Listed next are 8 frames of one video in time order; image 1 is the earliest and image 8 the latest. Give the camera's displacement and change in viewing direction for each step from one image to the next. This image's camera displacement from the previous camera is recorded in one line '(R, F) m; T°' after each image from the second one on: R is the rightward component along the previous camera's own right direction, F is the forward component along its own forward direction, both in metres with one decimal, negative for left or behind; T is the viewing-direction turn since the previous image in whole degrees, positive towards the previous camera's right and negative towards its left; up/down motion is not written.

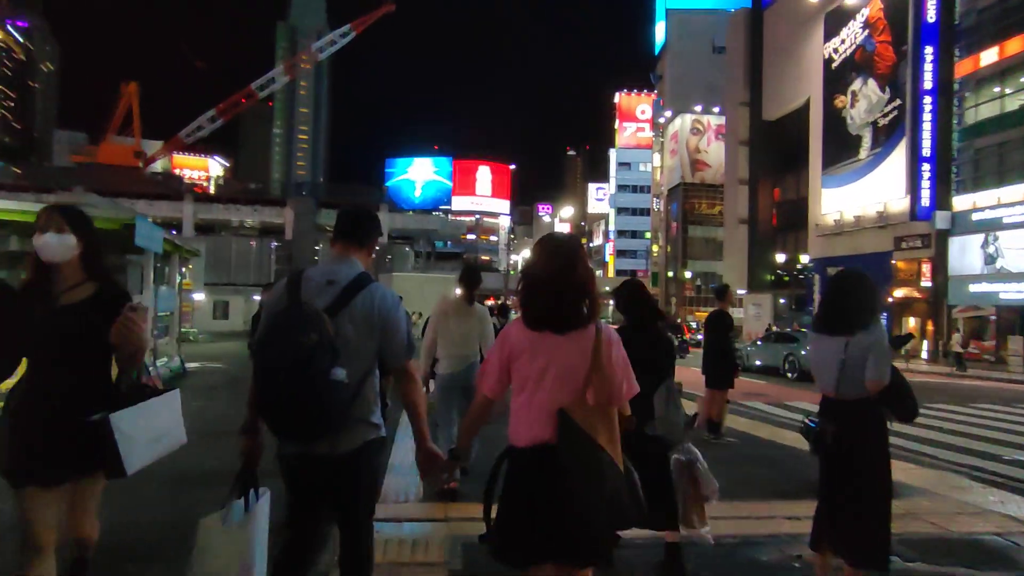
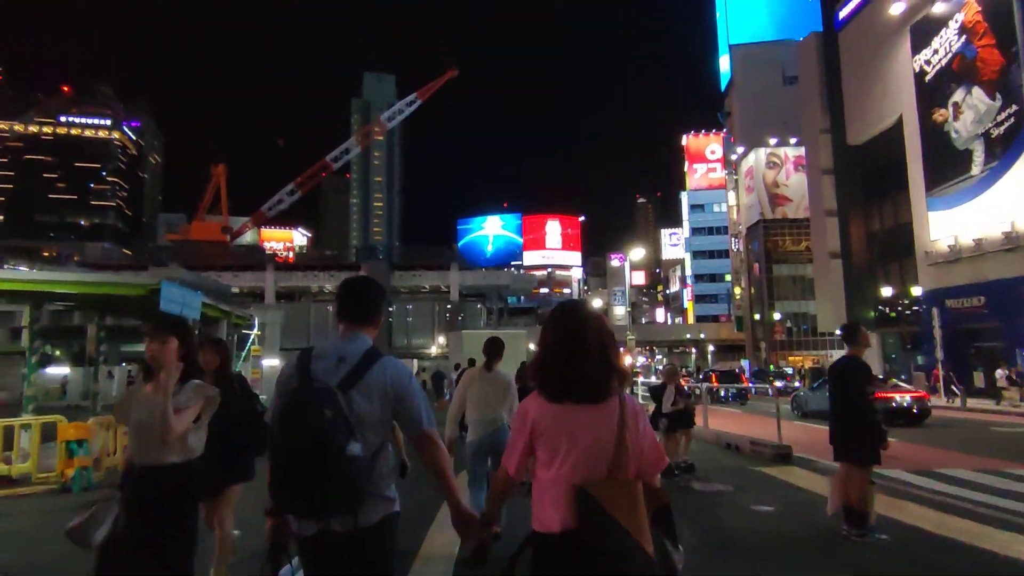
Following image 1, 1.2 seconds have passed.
(+0.3, +1.6) m; -7°
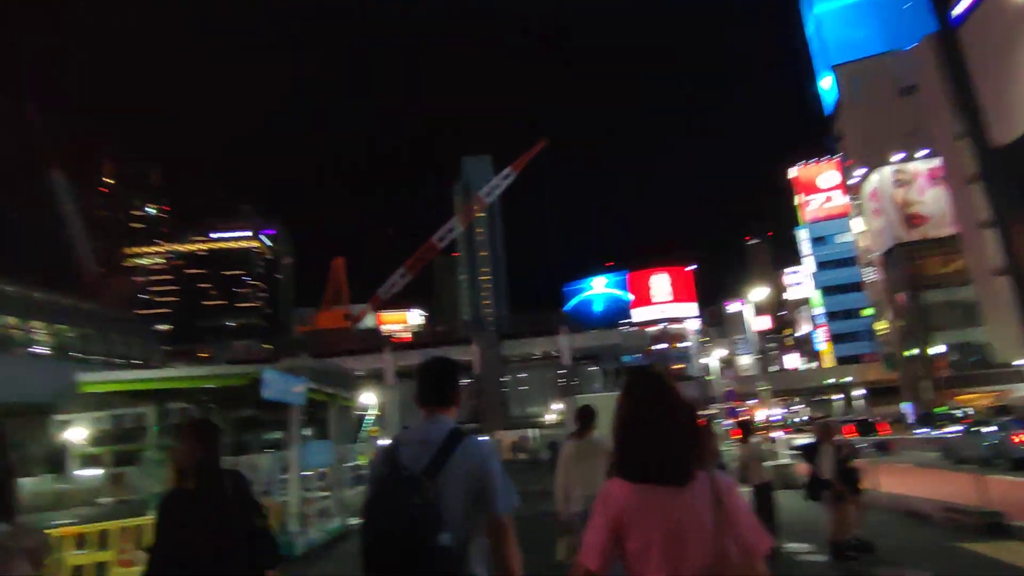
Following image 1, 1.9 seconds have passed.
(+0.1, +0.9) m; -11°
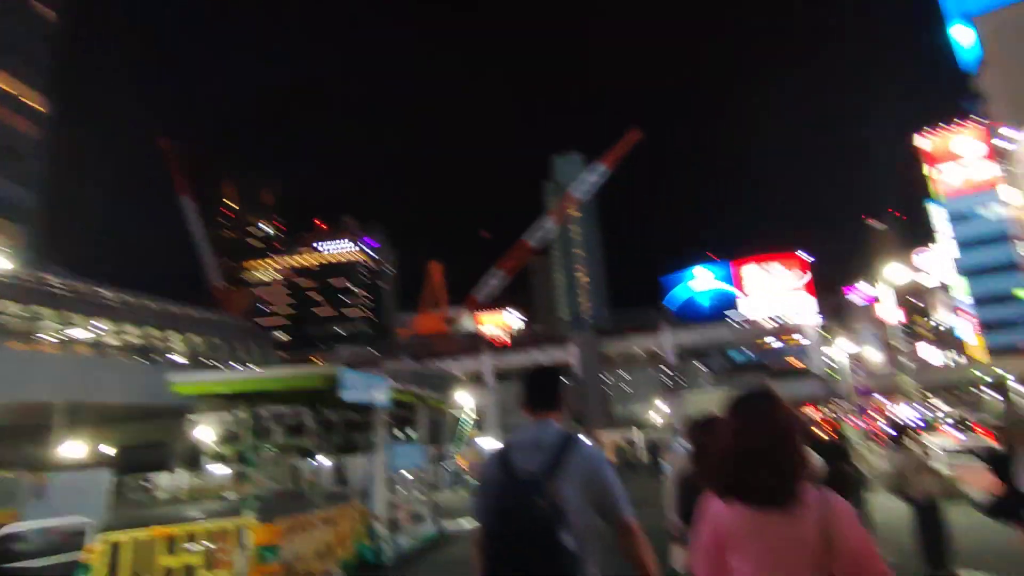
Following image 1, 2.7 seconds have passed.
(0.0, +0.8) m; -10°
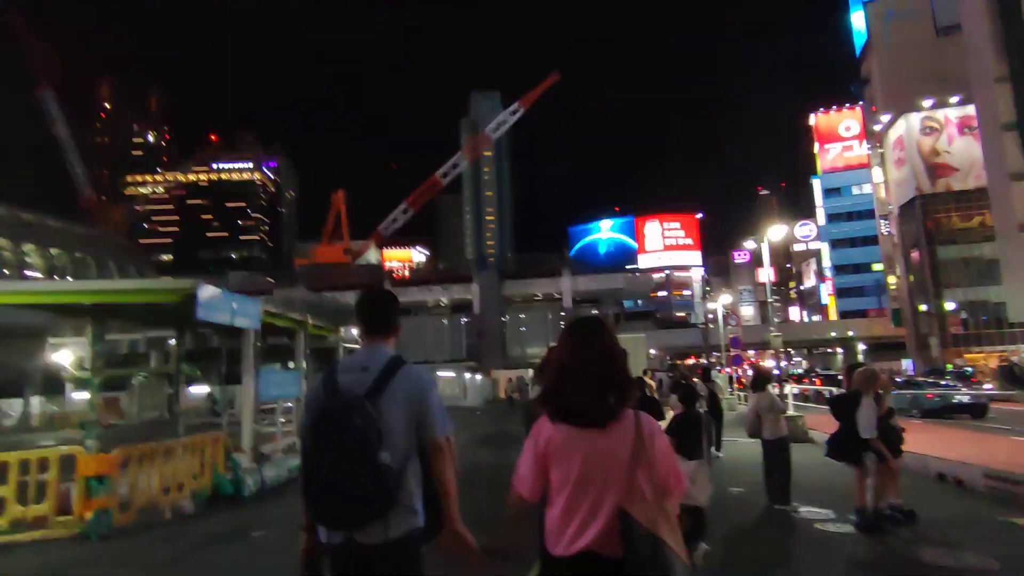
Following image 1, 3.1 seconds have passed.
(+0.2, +0.3) m; +9°
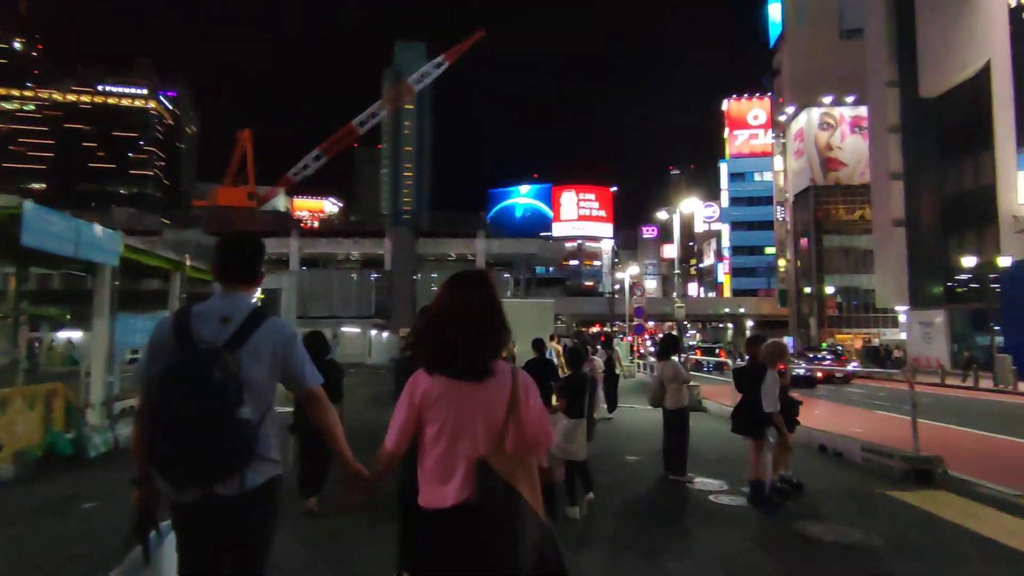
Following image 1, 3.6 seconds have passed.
(+0.1, +0.5) m; +9°
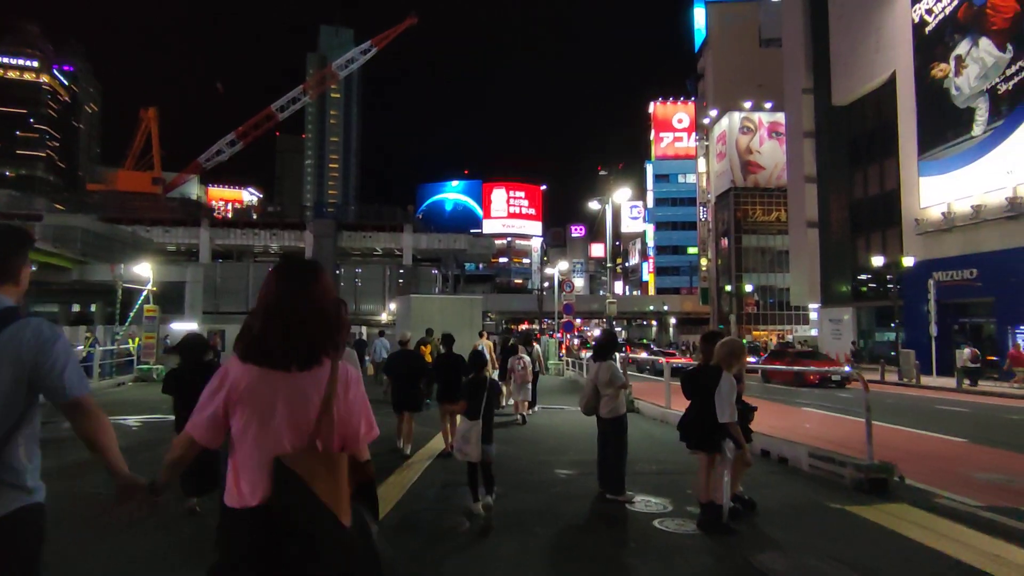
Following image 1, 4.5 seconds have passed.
(+0.2, +1.1) m; +7°
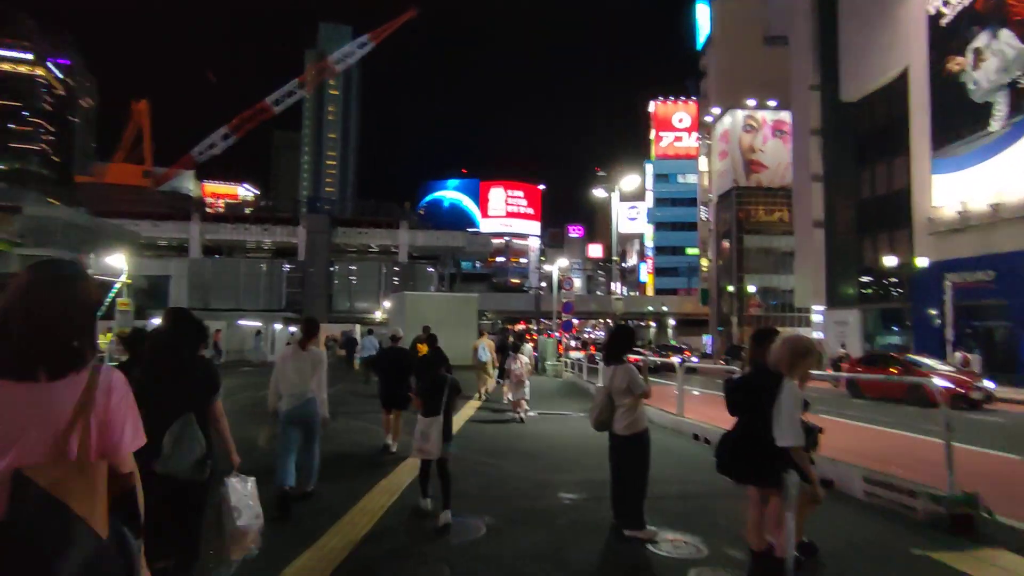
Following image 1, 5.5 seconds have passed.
(0.0, +1.1) m; 0°
